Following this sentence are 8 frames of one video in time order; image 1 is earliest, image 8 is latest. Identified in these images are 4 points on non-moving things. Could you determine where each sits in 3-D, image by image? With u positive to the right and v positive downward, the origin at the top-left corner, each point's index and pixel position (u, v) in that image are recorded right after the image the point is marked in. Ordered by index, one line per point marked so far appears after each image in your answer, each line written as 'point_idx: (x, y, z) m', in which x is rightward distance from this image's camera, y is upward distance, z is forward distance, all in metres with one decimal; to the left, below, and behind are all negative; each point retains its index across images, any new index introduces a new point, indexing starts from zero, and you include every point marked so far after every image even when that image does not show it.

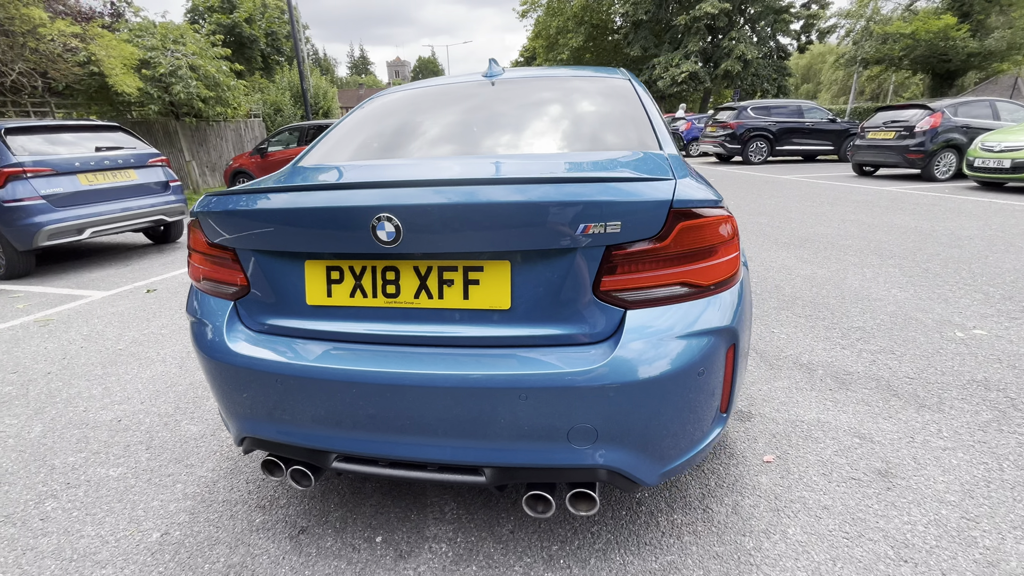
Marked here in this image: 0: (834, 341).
0: (+2.0, -0.3, +2.9) m
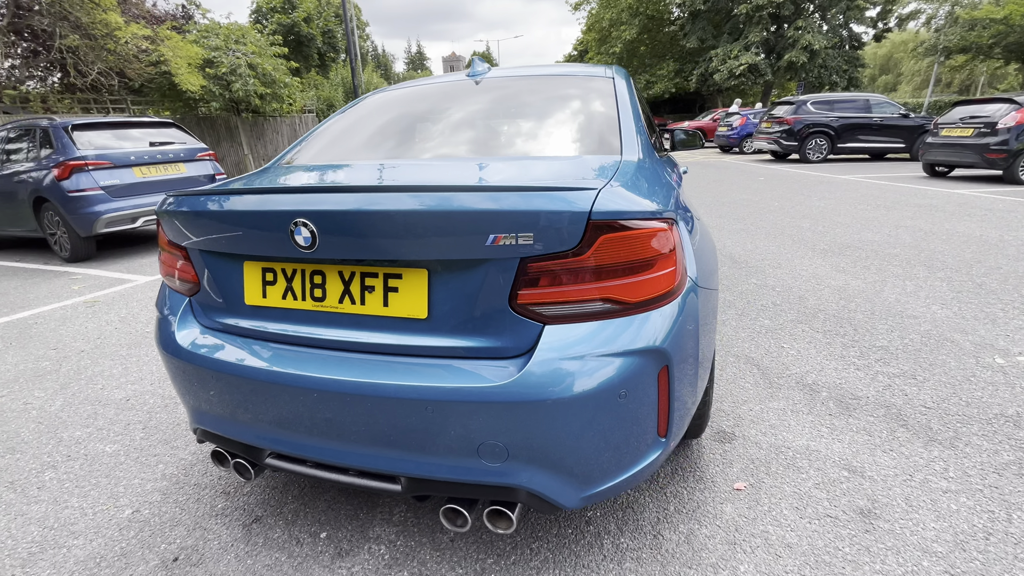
0: (+1.9, -0.4, +2.7) m
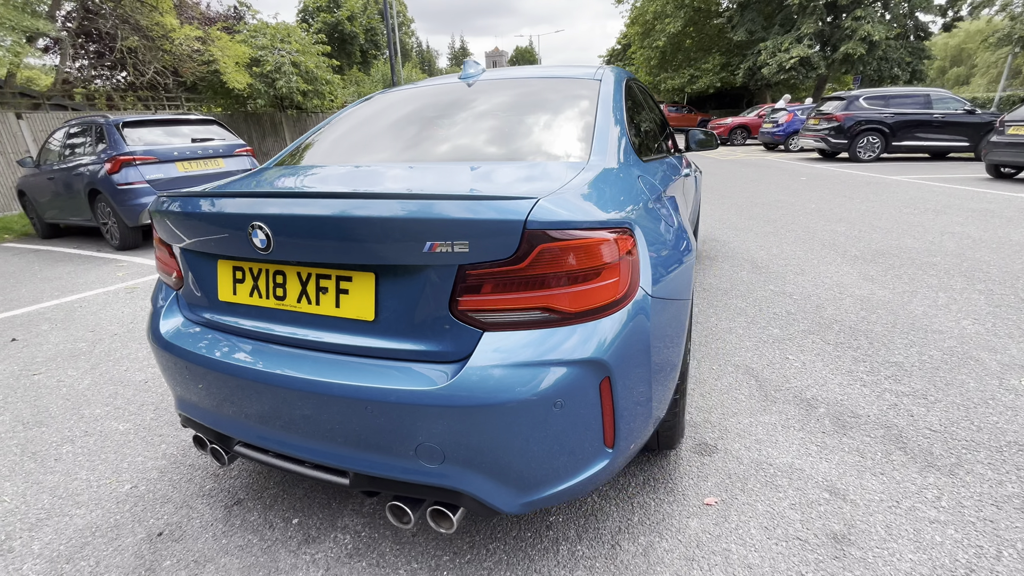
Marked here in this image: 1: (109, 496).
0: (+1.9, -0.5, +2.5) m
1: (-1.7, -0.9, +1.9) m
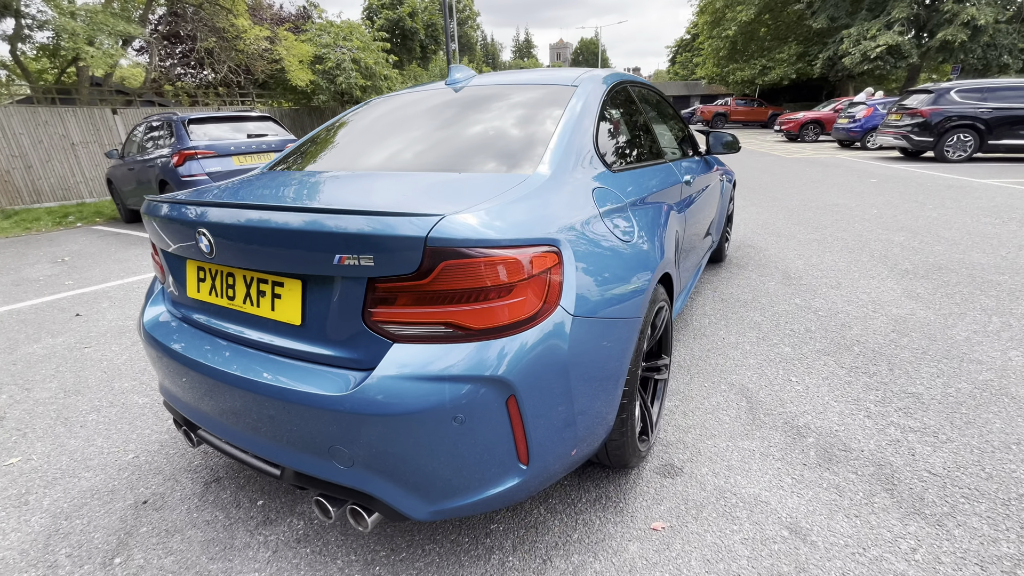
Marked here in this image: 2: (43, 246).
0: (+1.8, -0.6, +2.3) m
1: (-1.9, -0.8, +2.1) m
2: (-6.8, +0.6, +6.6) m
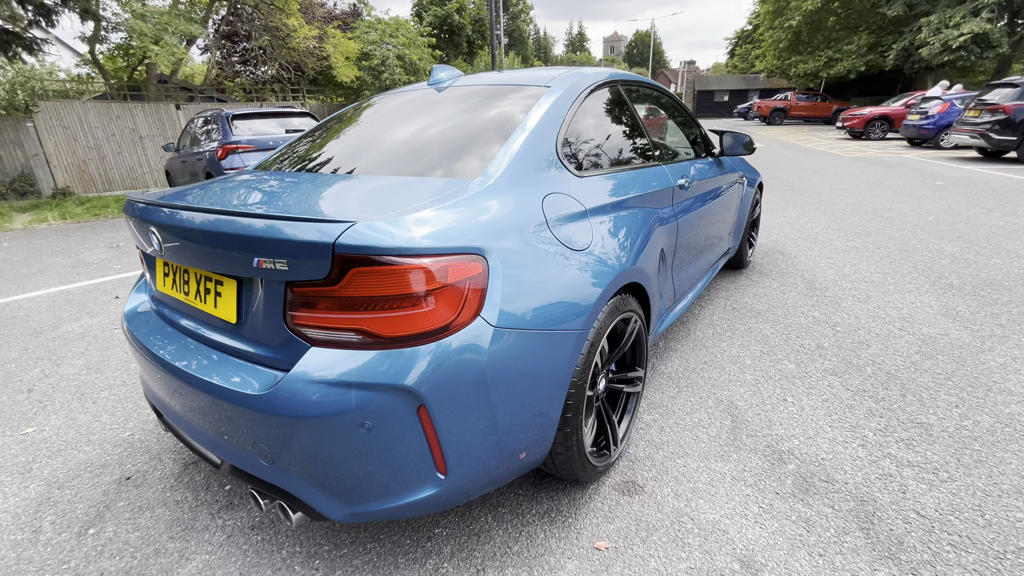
0: (+1.6, -0.7, +2.1) m
1: (-2.0, -0.8, +2.3) m
2: (-6.4, +0.9, +7.2) m
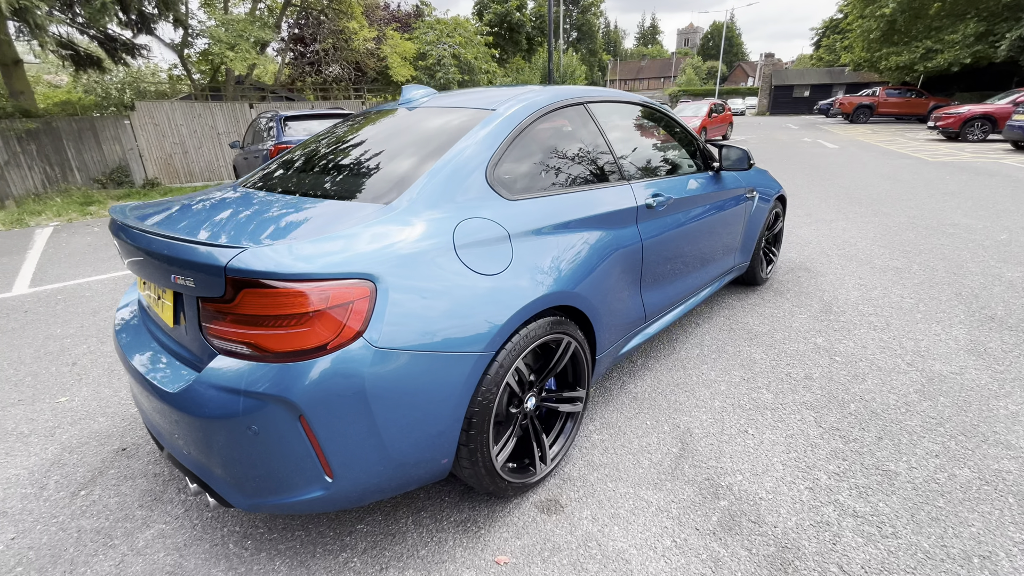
0: (+1.3, -0.8, +2.0) m
1: (-2.3, -0.7, +2.7) m
2: (-5.9, +1.2, +8.1) m
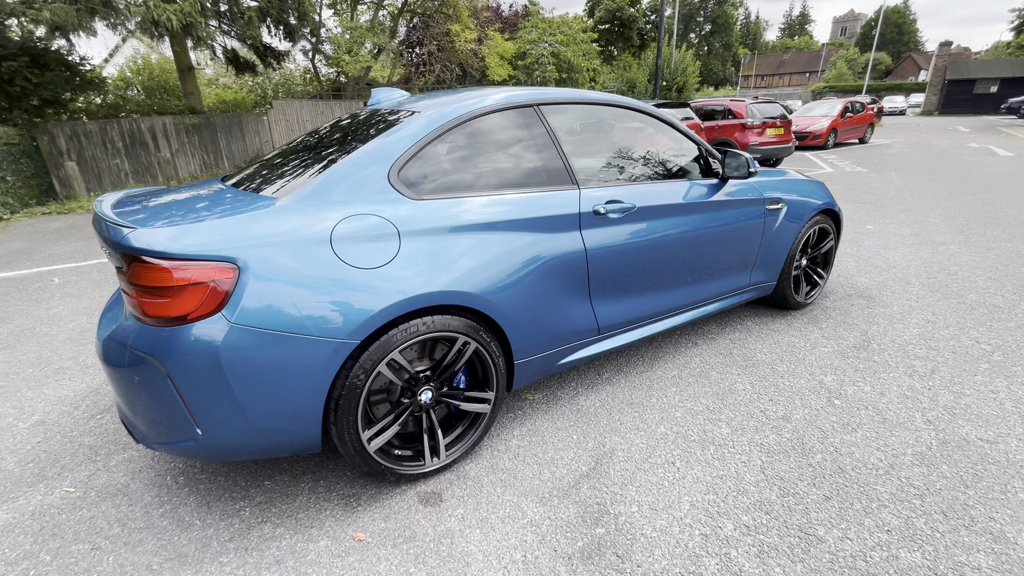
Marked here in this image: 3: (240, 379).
0: (+0.8, -0.9, +1.8) m
1: (-2.5, -0.5, +3.2) m
2: (-4.6, +1.7, +9.3) m
3: (-0.9, -0.3, +1.6) m
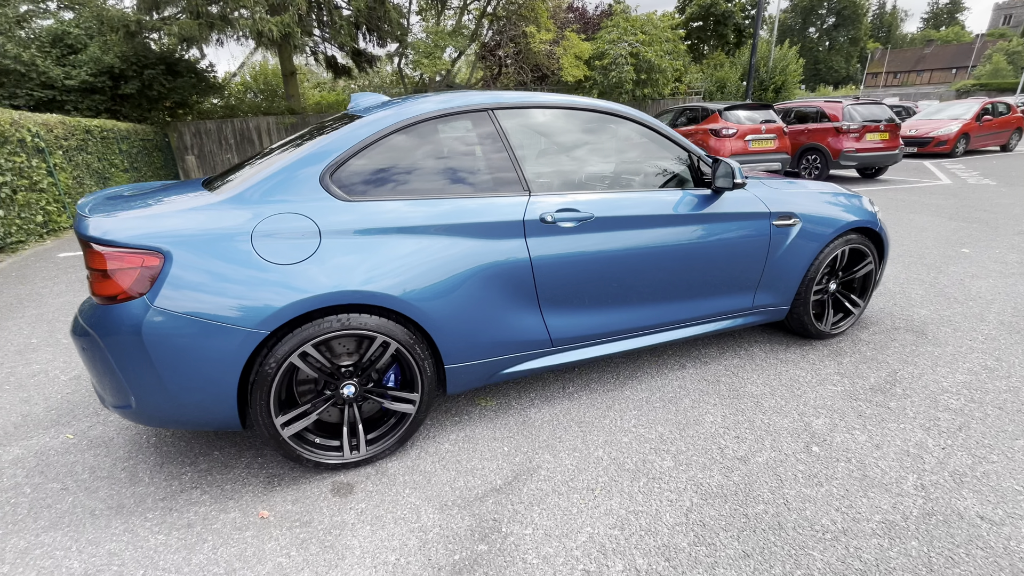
0: (+0.4, -1.0, +1.7) m
1: (-2.6, -0.4, +3.7) m
2: (-3.5, +1.9, +10.0) m
3: (-1.4, -0.3, +1.8) m
